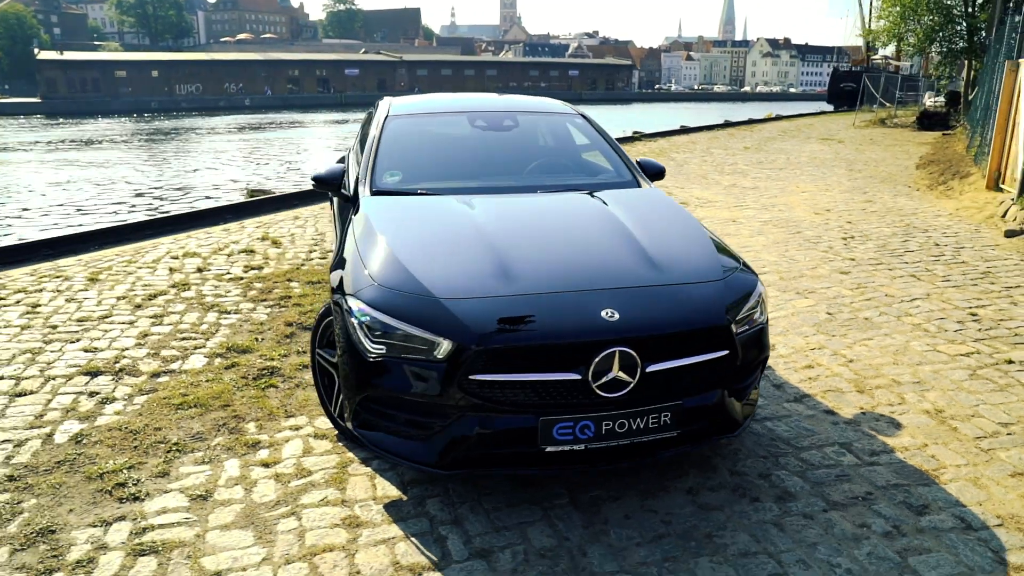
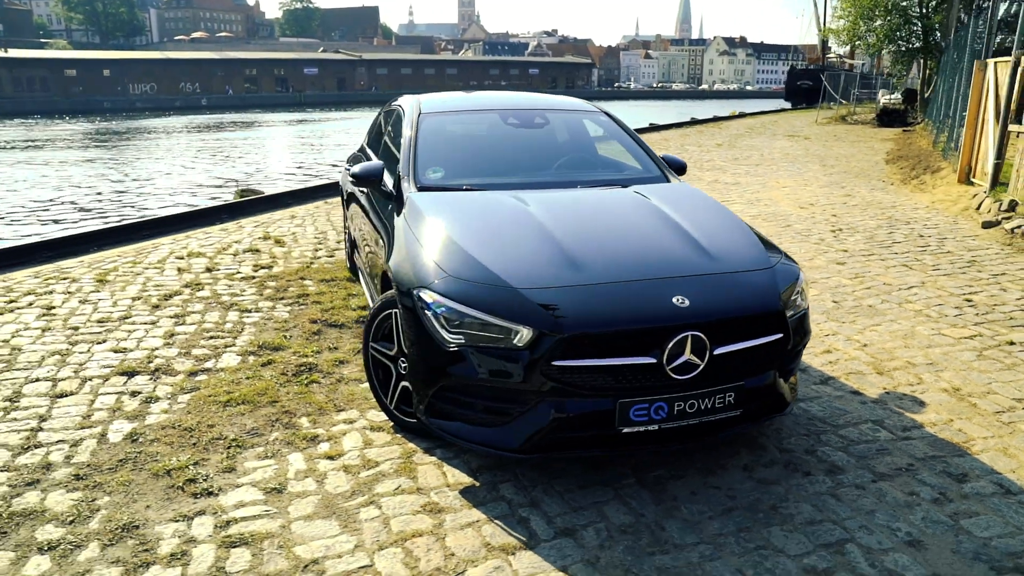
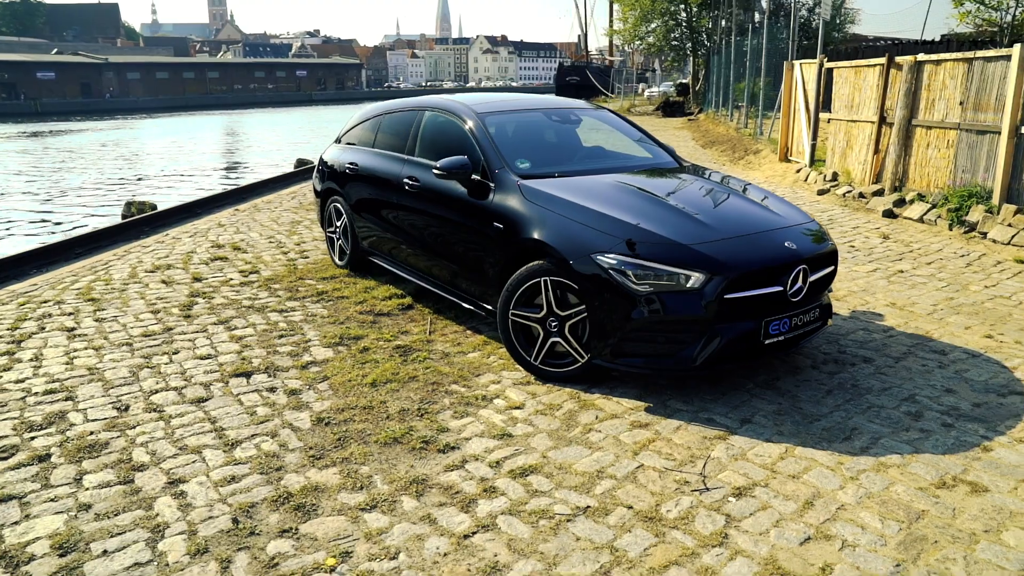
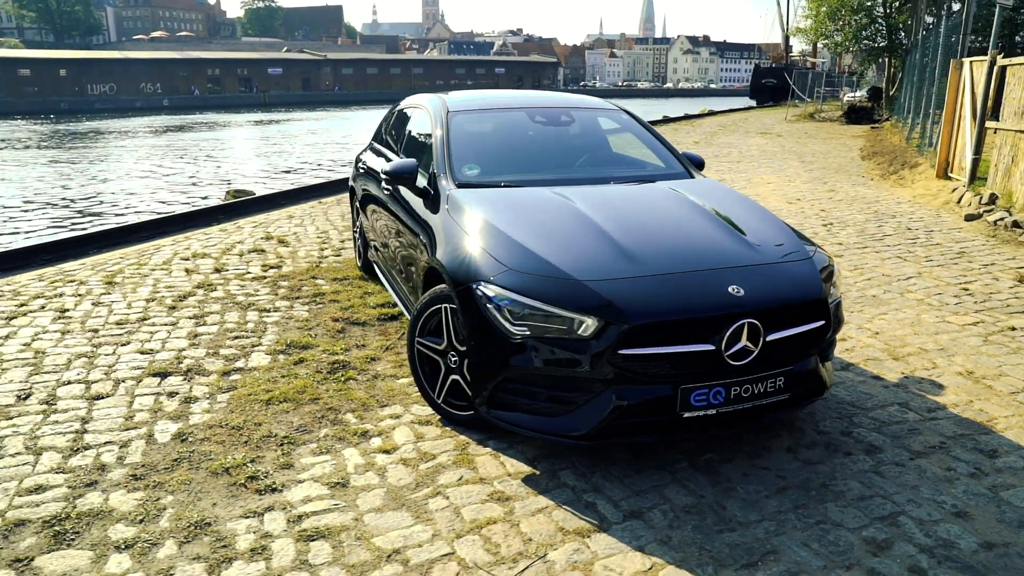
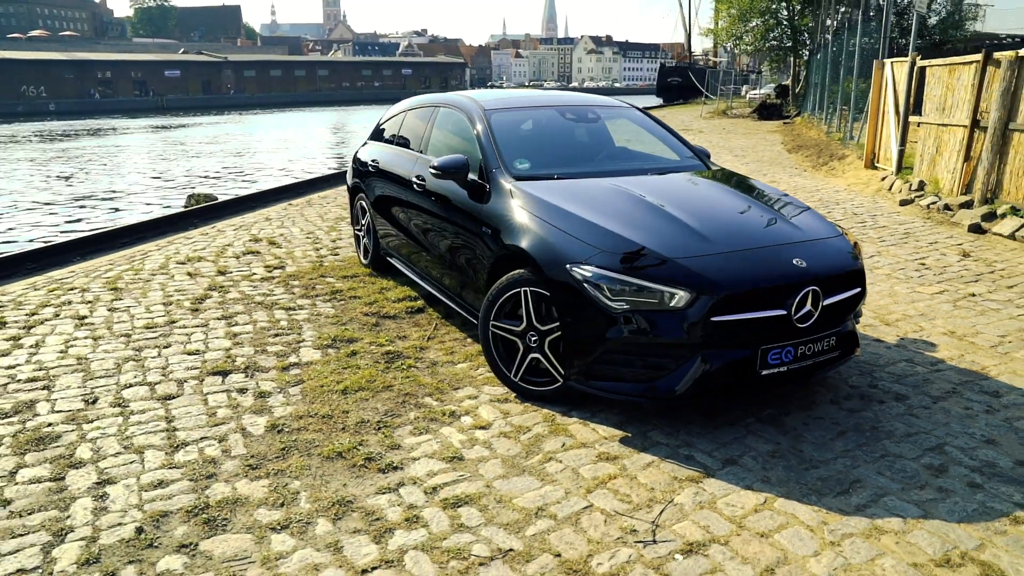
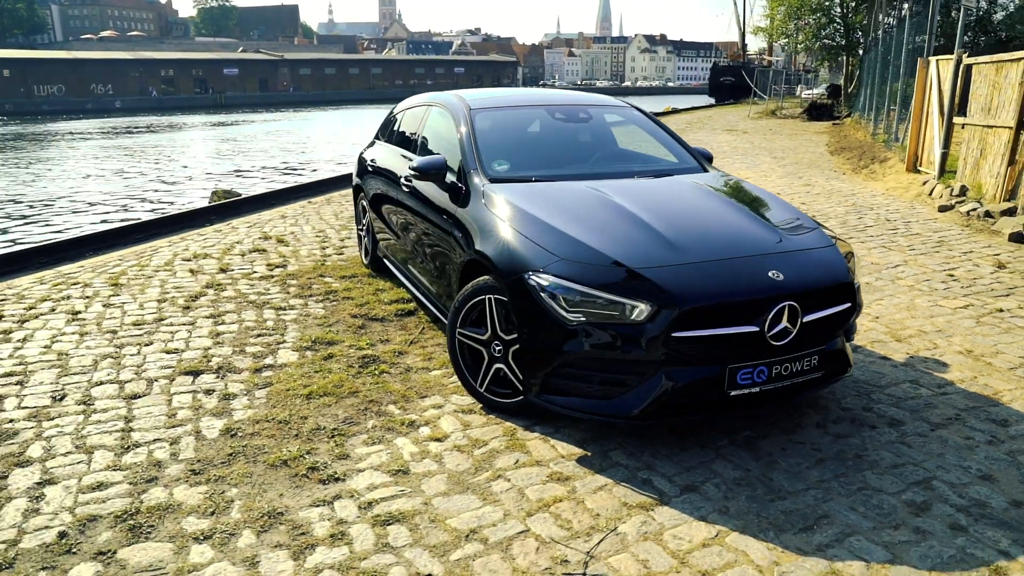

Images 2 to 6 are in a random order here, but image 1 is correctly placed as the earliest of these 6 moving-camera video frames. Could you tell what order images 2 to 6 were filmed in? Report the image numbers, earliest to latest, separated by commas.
2, 4, 6, 5, 3
